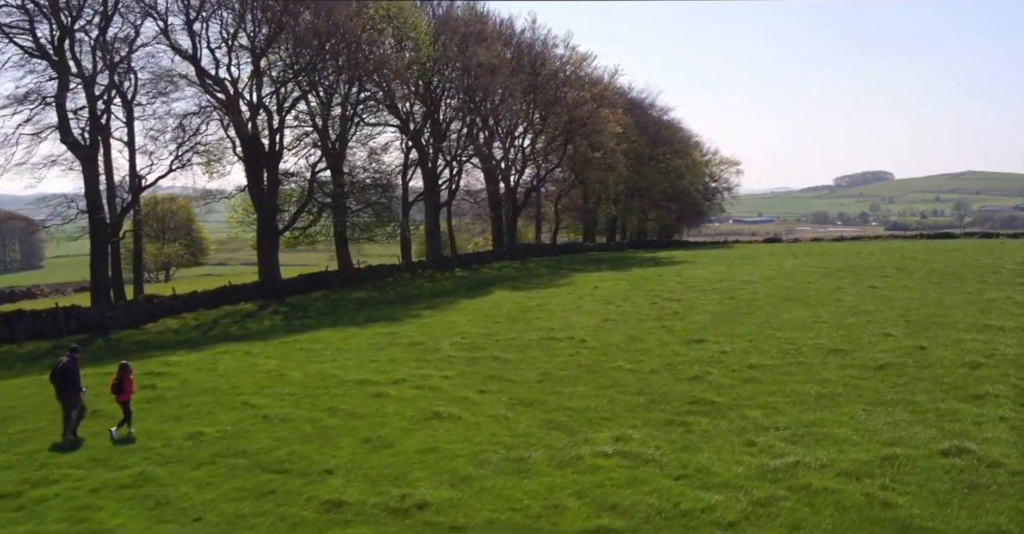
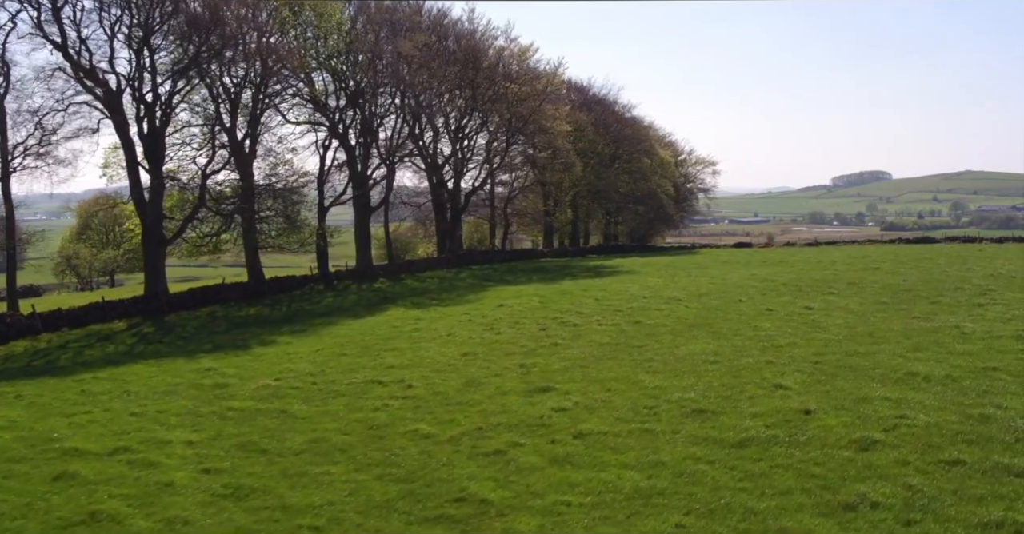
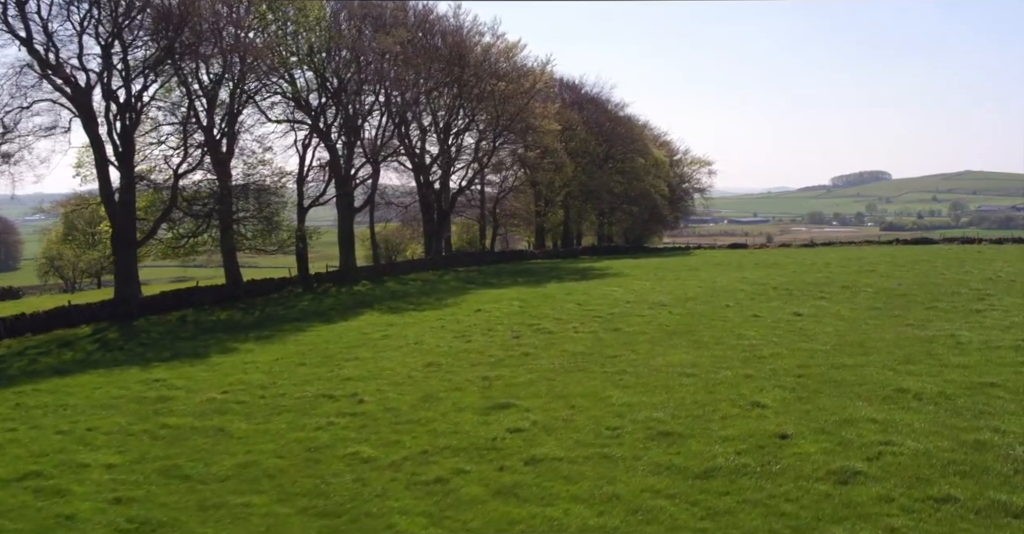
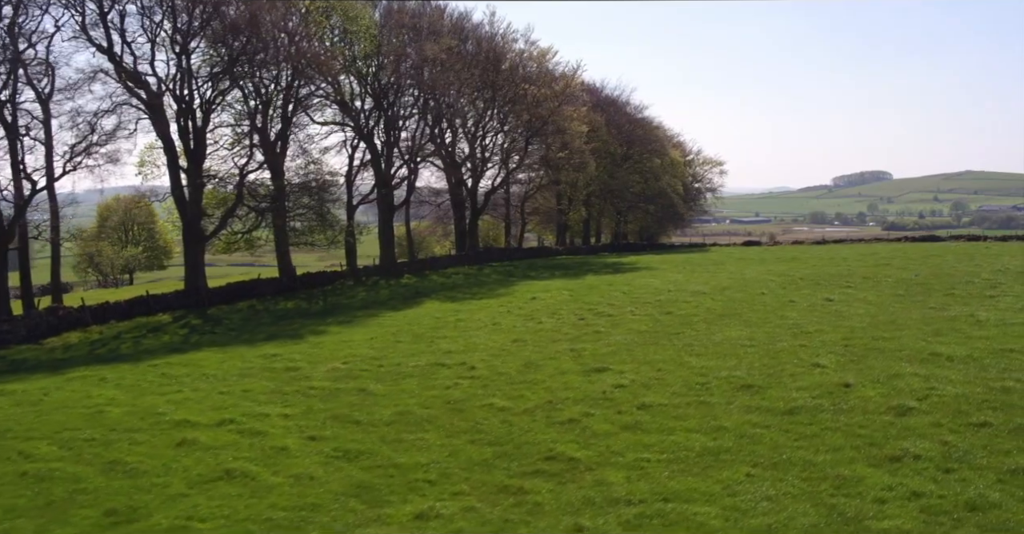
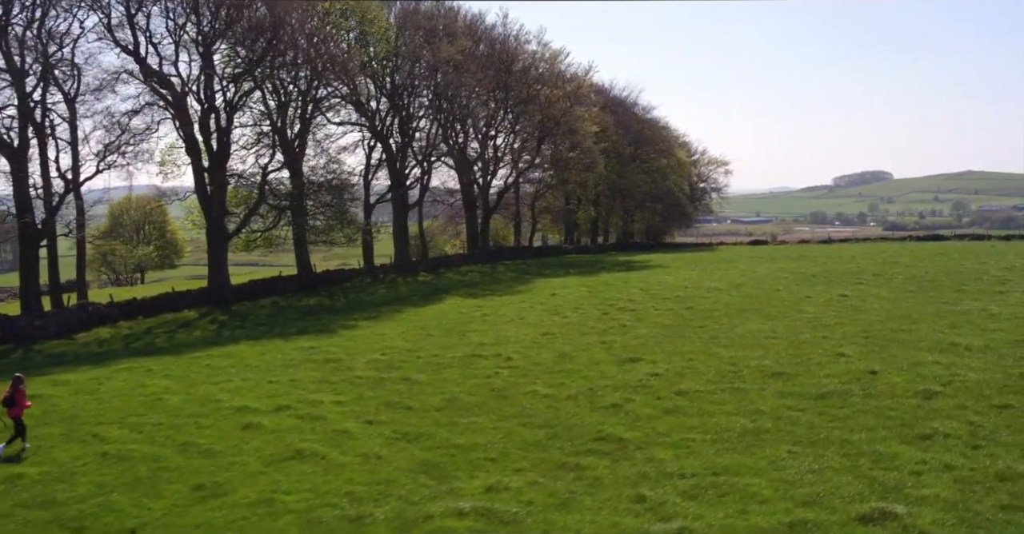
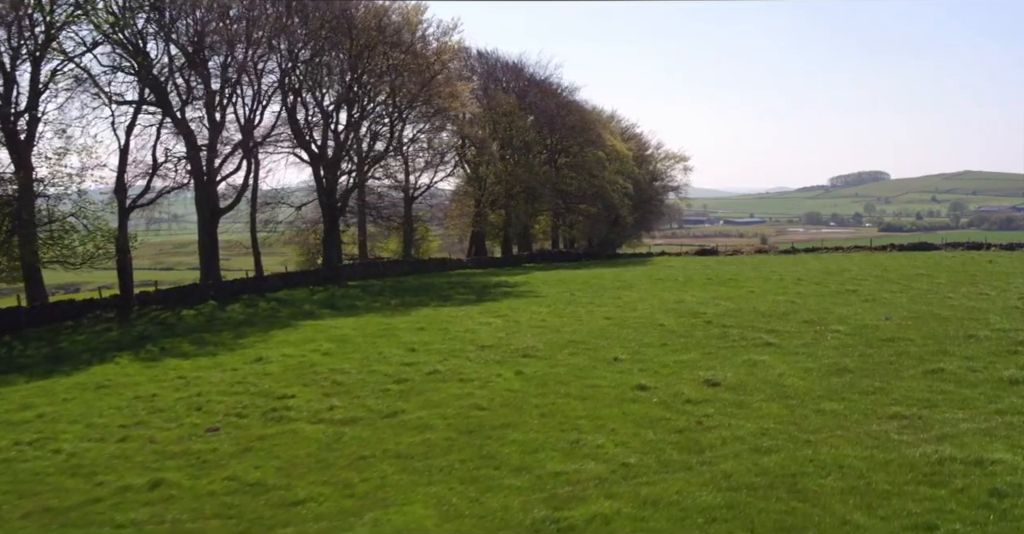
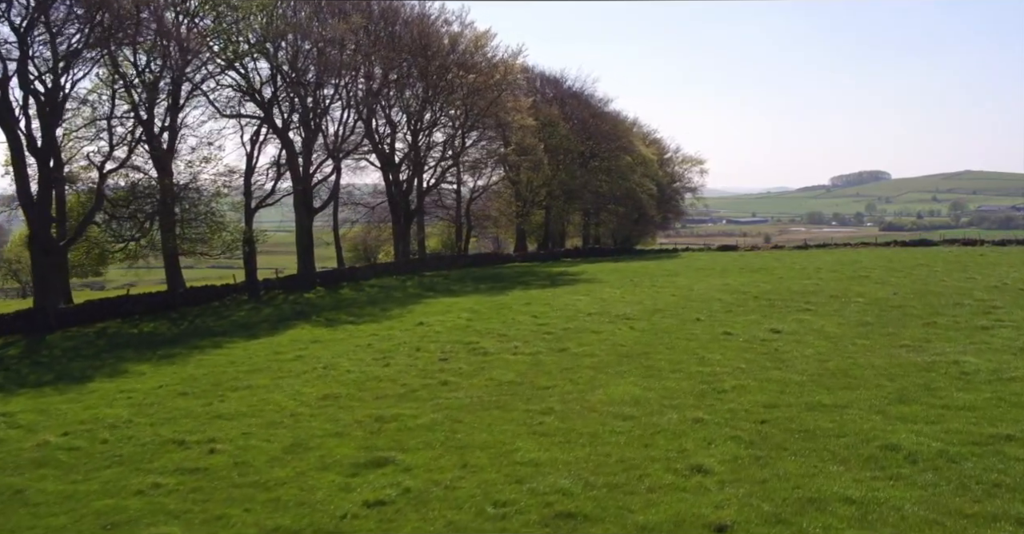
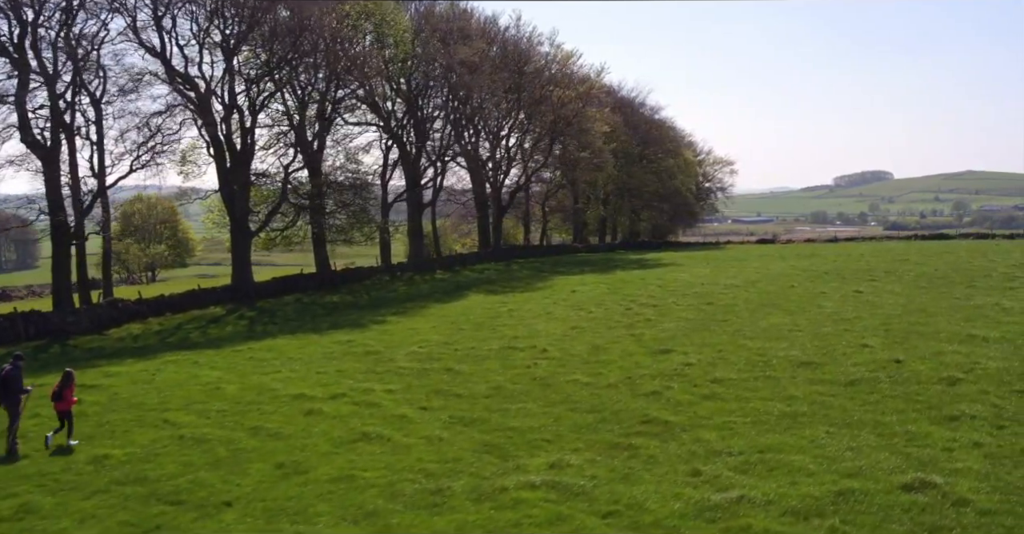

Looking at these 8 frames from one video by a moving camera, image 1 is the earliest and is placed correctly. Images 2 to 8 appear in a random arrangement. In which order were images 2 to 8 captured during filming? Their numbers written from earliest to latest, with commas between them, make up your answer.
8, 5, 4, 2, 3, 7, 6
